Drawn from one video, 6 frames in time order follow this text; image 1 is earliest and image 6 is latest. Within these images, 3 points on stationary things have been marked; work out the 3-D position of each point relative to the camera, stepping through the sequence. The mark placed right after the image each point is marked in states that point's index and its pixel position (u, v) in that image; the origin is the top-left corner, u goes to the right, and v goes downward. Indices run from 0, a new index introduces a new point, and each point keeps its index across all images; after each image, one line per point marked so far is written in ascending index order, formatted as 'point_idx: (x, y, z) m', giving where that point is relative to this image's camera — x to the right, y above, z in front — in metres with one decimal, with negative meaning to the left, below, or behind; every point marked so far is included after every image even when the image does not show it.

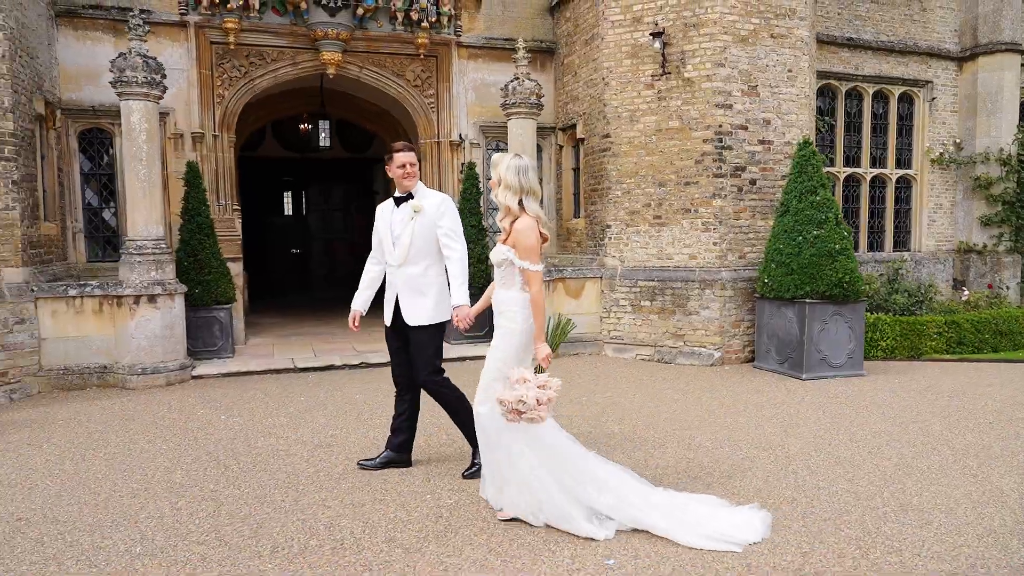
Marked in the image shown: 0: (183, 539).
0: (-1.5, -1.2, +3.4) m
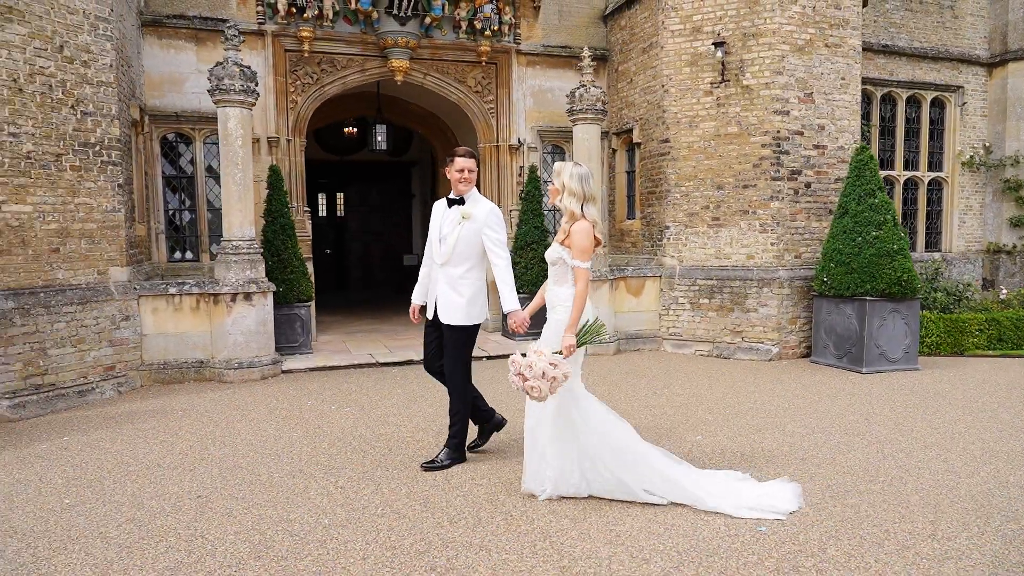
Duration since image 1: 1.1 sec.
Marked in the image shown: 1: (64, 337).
0: (-0.8, -1.2, +3.7) m
1: (-3.8, -0.4, +6.1) m
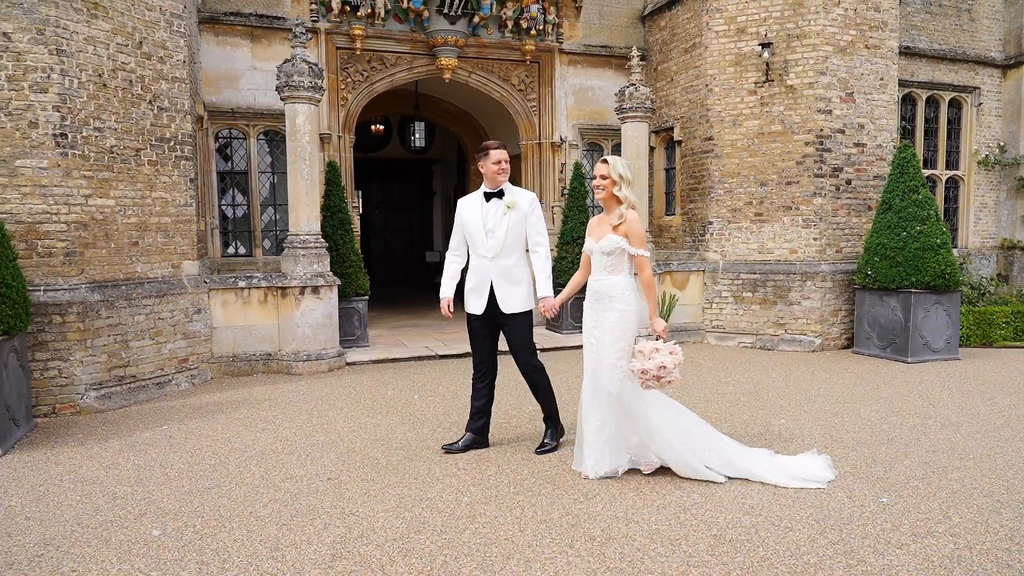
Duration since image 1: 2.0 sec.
0: (-0.1, -1.1, +3.9) m
1: (-3.2, -0.4, +6.2) m
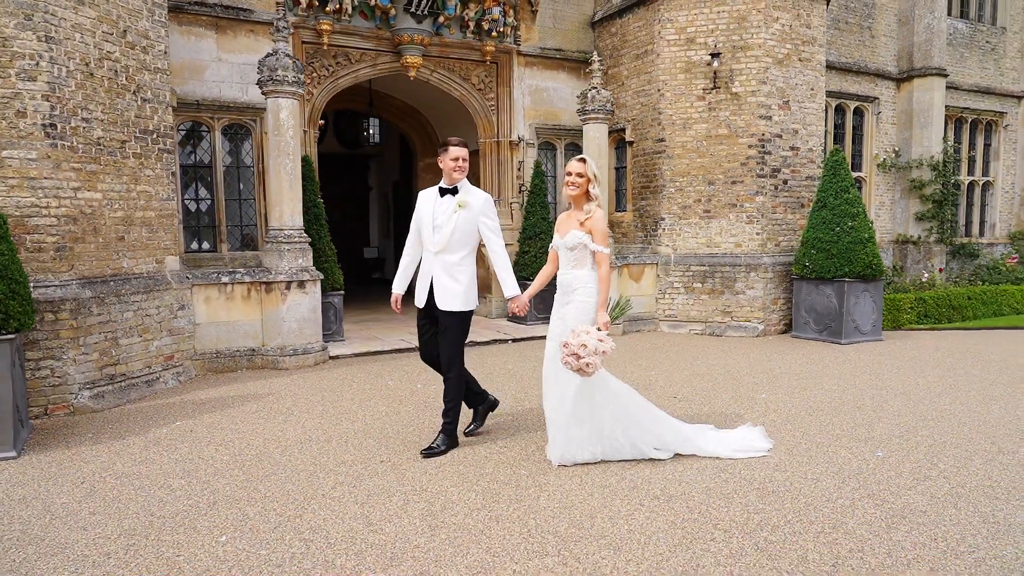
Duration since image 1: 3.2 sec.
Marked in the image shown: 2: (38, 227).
0: (+0.2, -1.0, +4.2) m
1: (-3.2, -0.3, +6.1) m
2: (-3.6, +0.5, +5.4) m
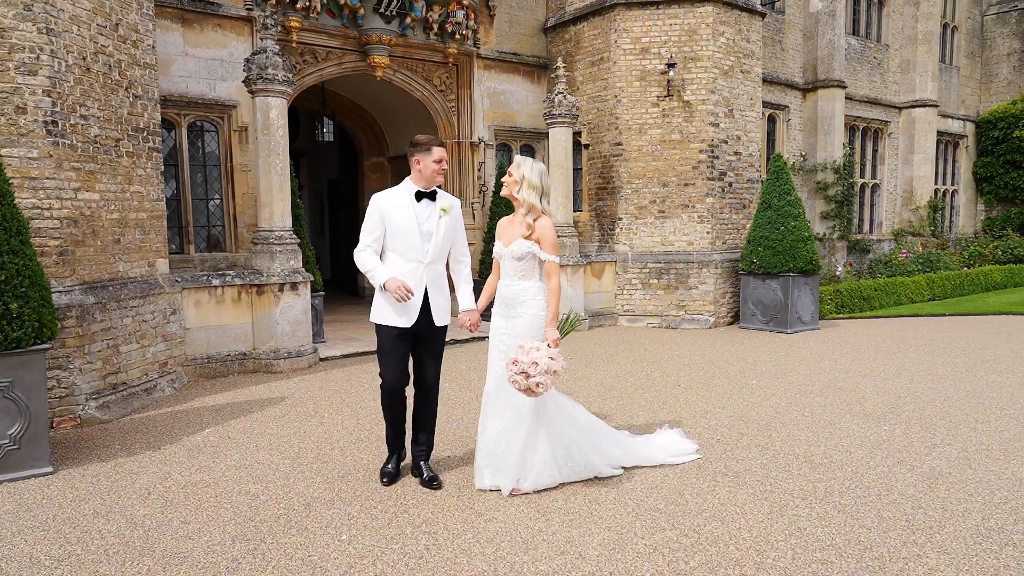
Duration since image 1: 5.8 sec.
0: (+0.6, -1.0, +4.5) m
1: (-3.1, -0.4, +5.8) m
2: (-3.4, +0.4, +5.1) m
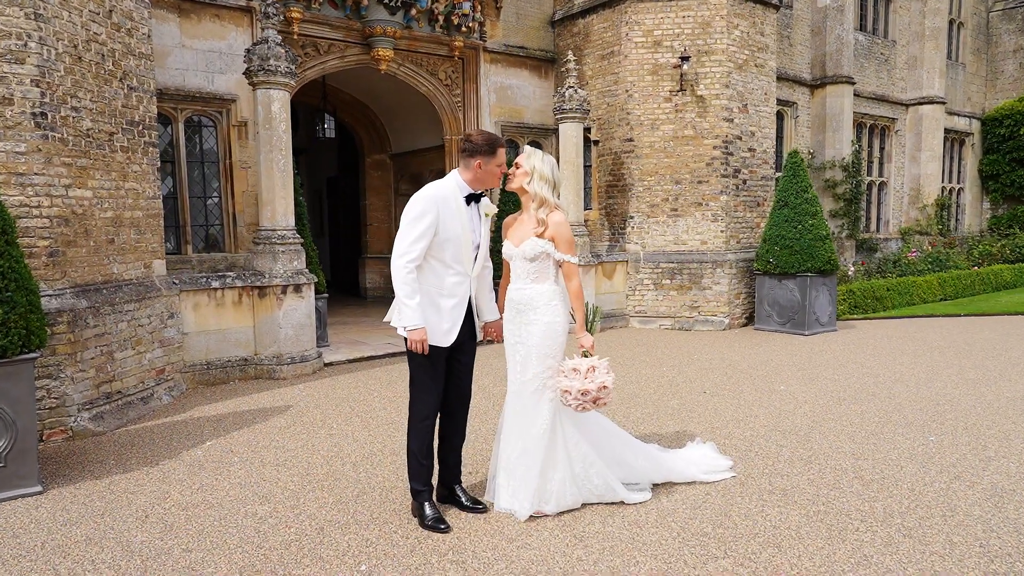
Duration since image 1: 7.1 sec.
0: (+0.7, -1.0, +4.2) m
1: (-3.0, -0.4, +5.5) m
2: (-3.2, +0.4, +4.8) m
